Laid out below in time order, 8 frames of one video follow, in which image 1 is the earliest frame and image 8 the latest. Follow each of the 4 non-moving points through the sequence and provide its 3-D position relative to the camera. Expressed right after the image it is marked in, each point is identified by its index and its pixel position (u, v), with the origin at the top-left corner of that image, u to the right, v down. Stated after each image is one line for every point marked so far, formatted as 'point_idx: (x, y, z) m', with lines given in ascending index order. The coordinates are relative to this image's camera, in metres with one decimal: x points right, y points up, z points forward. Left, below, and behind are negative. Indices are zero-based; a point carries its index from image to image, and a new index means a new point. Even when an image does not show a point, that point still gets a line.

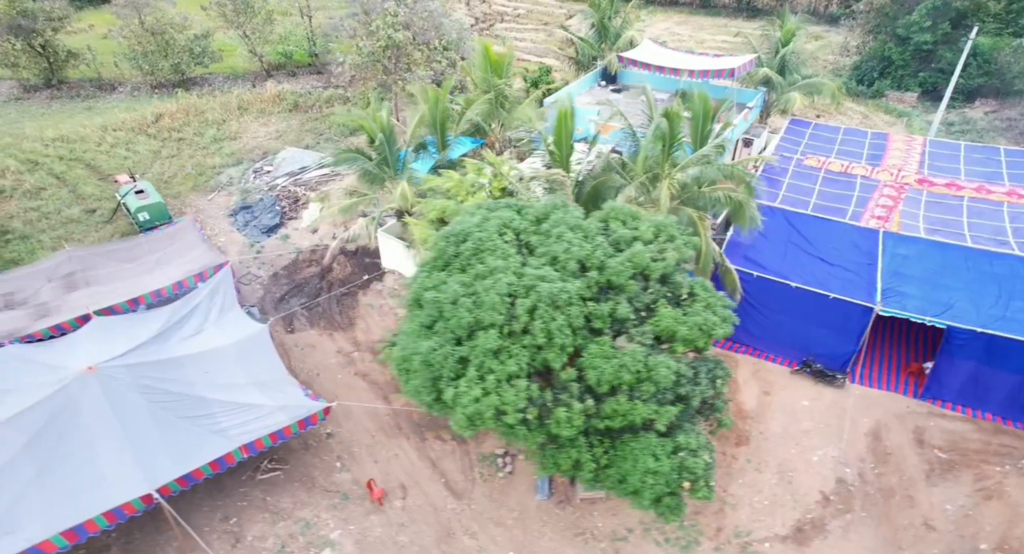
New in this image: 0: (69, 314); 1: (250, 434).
0: (-10.9, -1.0, +14.8) m
1: (-5.1, -3.2, +11.7) m
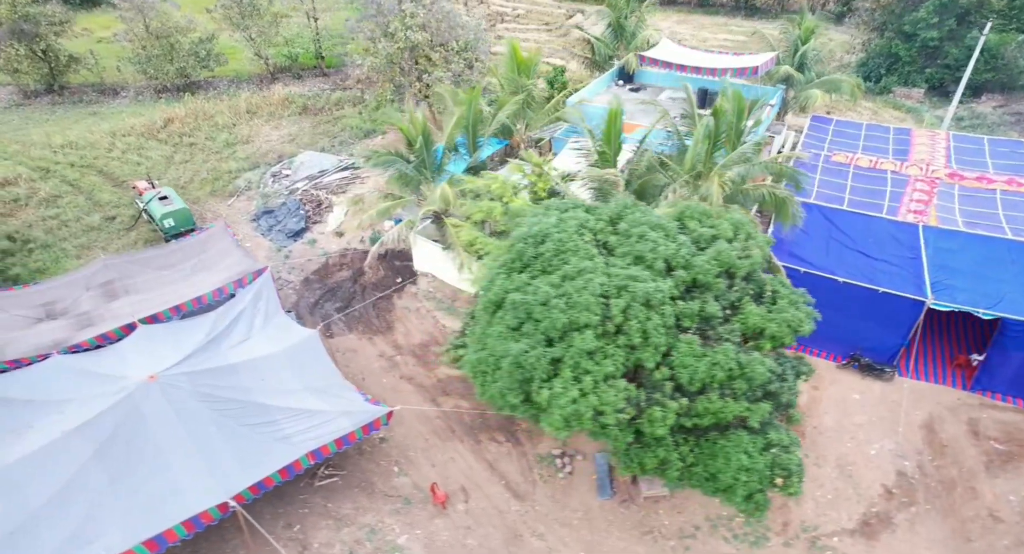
0: (-9.7, -1.2, +14.6) m
1: (-3.8, -3.3, +11.6) m
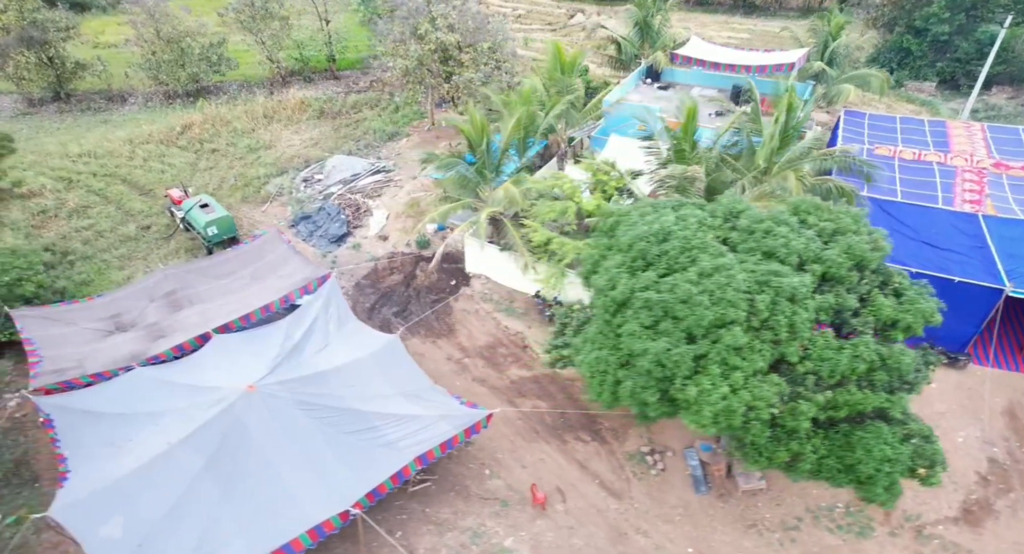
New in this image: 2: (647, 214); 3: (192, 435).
0: (-7.8, -1.4, +14.3) m
1: (-1.7, -3.3, +11.5) m
2: (+2.6, +1.1, +10.8) m
3: (-5.8, -3.0, +11.3) m
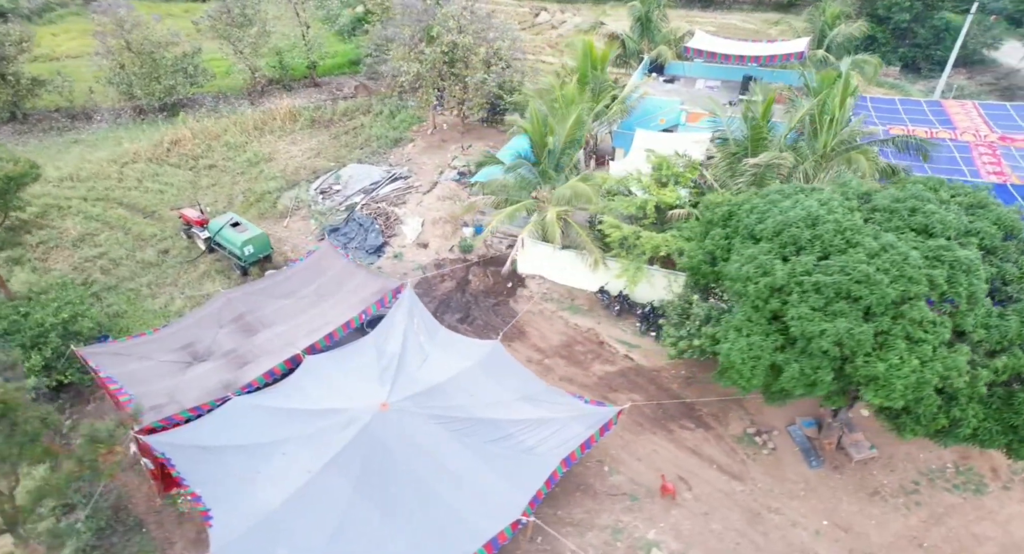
0: (-5.5, -1.9, +13.7) m
1: (+1.0, -3.4, +11.5) m
2: (+5.0, +1.4, +11.1) m
3: (-3.1, -3.3, +10.8) m
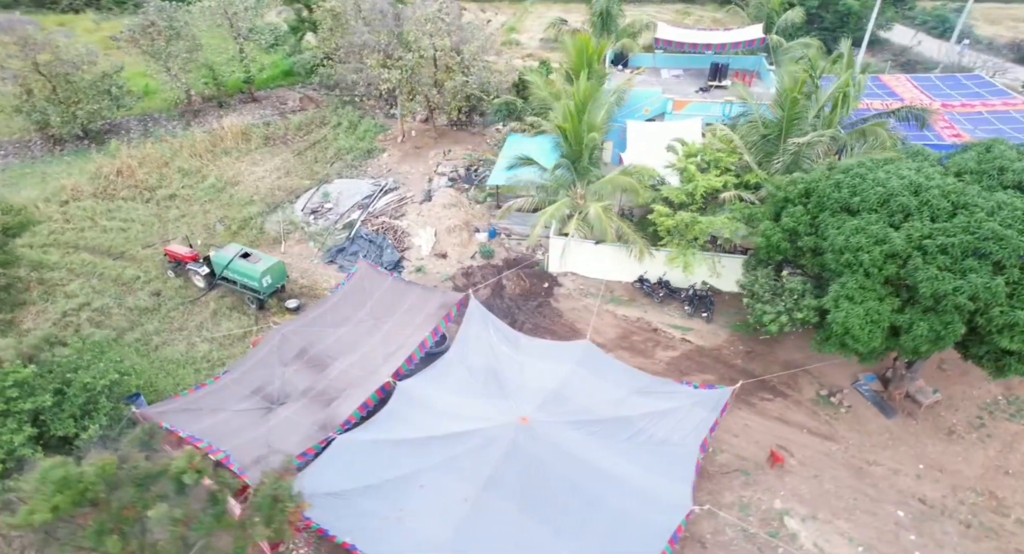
0: (-3.2, -2.4, +12.8) m
1: (+3.6, -3.2, +11.6) m
2: (+7.1, +2.0, +11.9) m
3: (-0.3, -3.5, +10.4) m
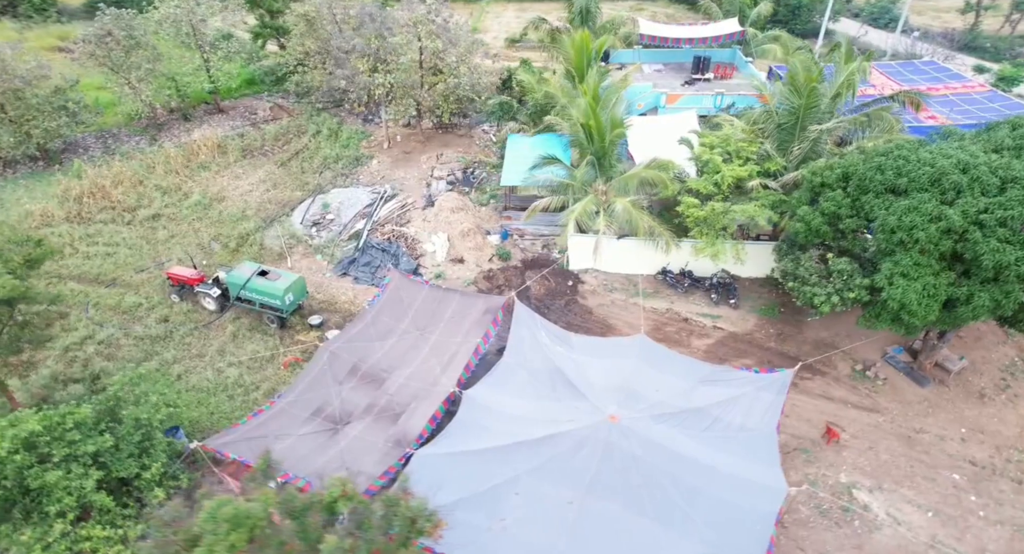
0: (-1.8, -2.6, +12.4) m
1: (+5.2, -2.9, +11.9) m
2: (+8.2, +2.5, +12.5) m
3: (+1.4, -3.5, +10.3) m
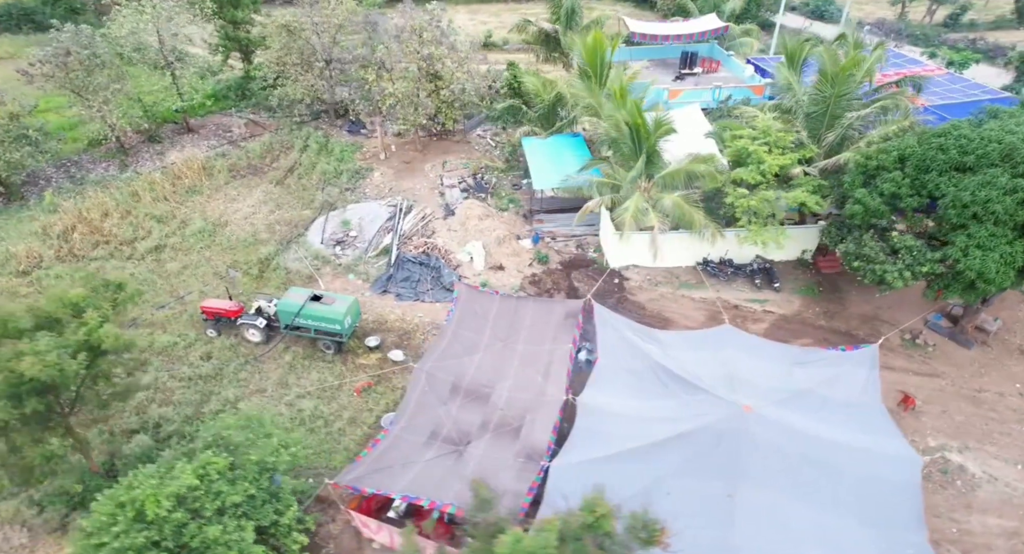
0: (+0.6, -2.8, +12.2) m
1: (+7.6, -2.5, +12.5) m
2: (+10.1, +3.2, +13.4) m
3: (+4.1, -3.4, +10.5) m
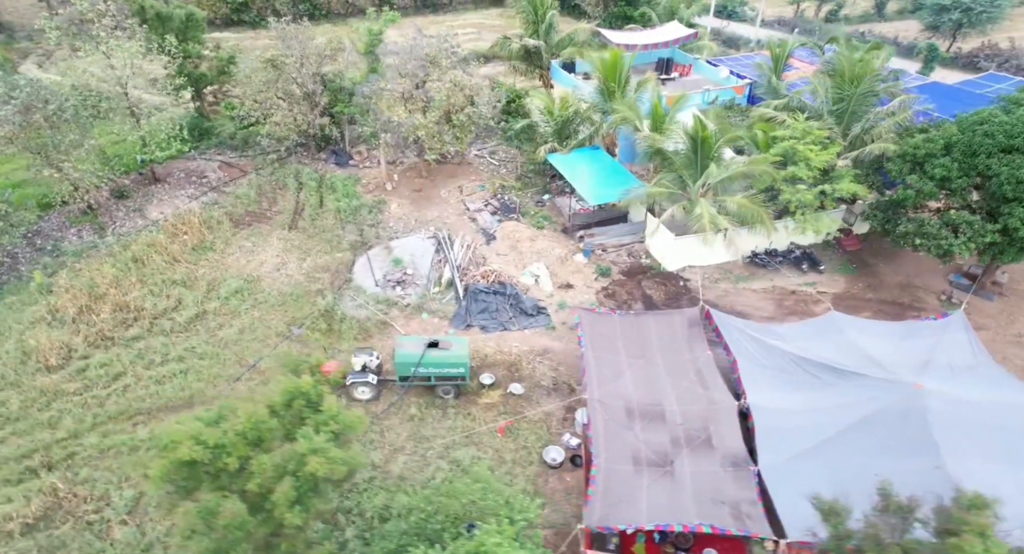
0: (+4.6, -3.1, +12.9) m
1: (+11.3, -1.9, +14.3) m
2: (+12.8, +4.0, +15.6) m
3: (+8.4, -3.2, +11.8) m
